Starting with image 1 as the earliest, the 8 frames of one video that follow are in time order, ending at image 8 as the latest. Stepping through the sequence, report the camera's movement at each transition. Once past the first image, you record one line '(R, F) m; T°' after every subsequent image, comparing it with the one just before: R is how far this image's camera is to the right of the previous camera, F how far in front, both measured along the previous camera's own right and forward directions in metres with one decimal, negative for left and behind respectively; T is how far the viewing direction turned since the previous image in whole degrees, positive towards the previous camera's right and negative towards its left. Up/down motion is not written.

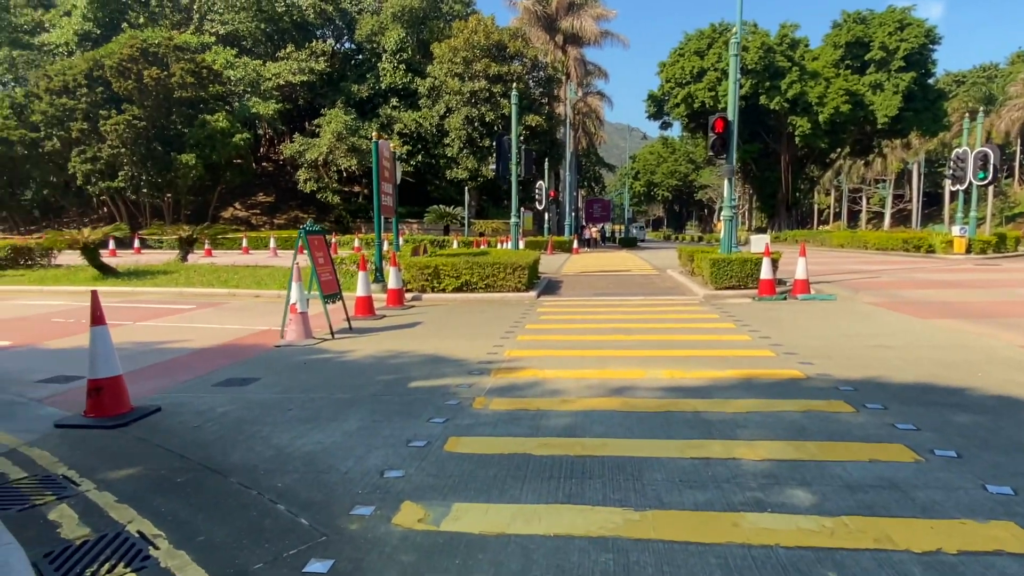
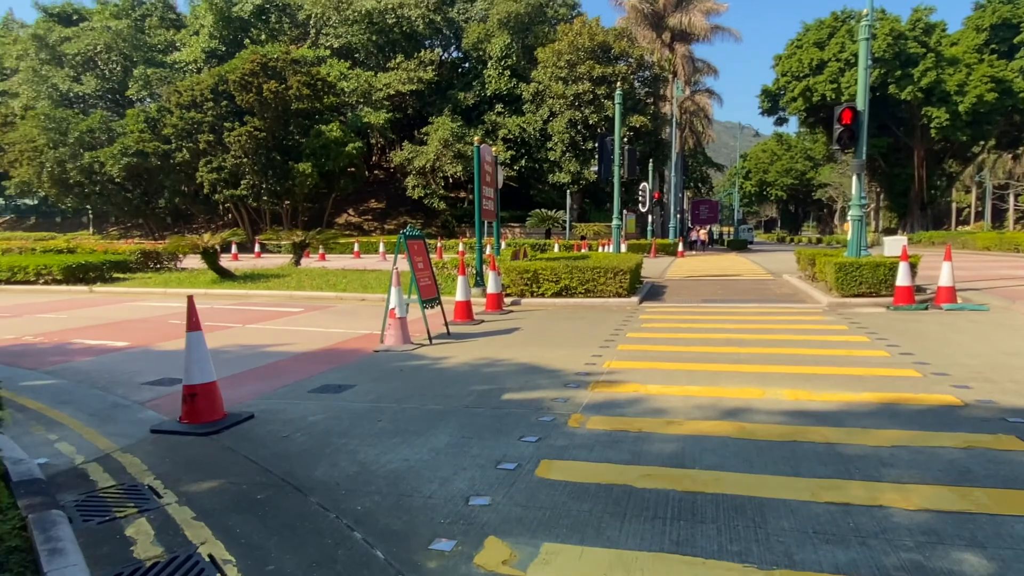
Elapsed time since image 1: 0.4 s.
(0.0, +0.5) m; -9°
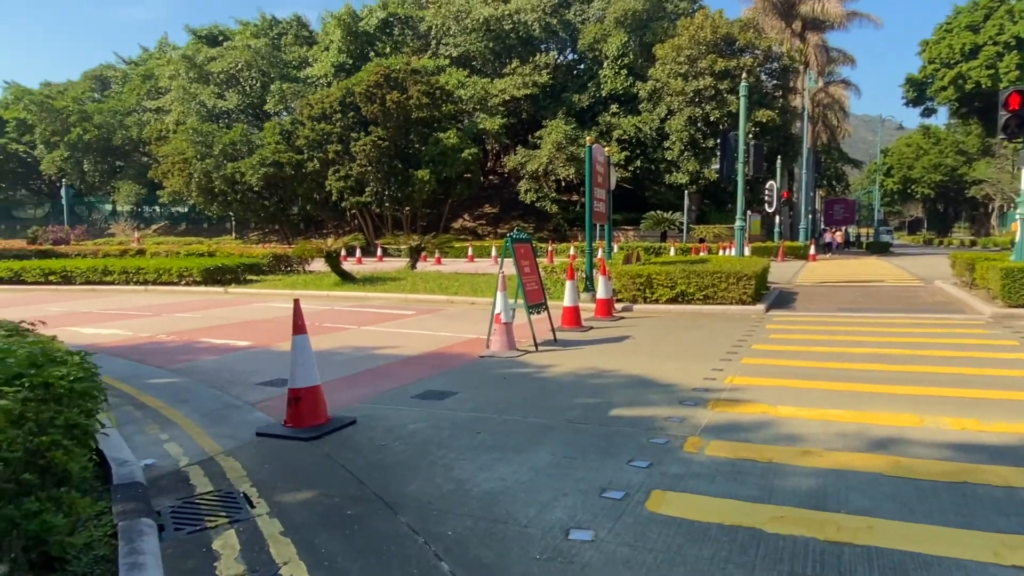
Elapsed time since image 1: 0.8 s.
(0.0, +0.4) m; -10°
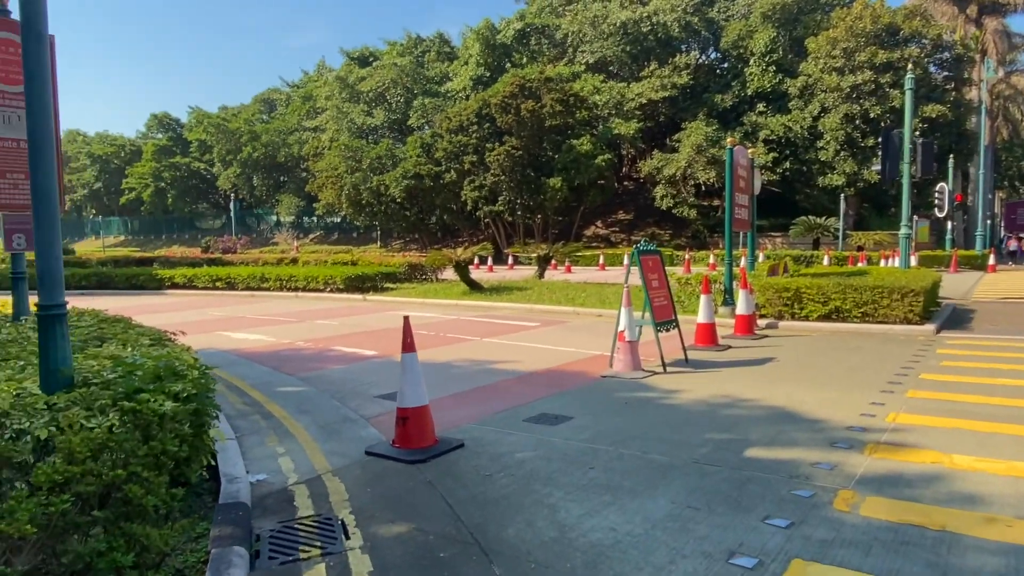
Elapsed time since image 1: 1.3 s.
(+0.1, +0.4) m; -11°
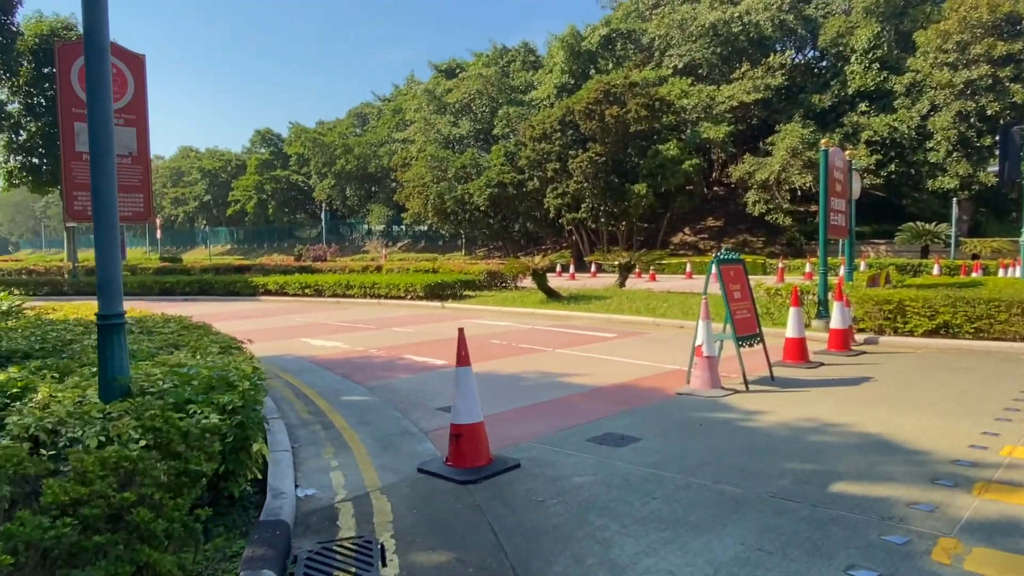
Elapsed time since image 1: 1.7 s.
(+0.2, +0.3) m; -7°
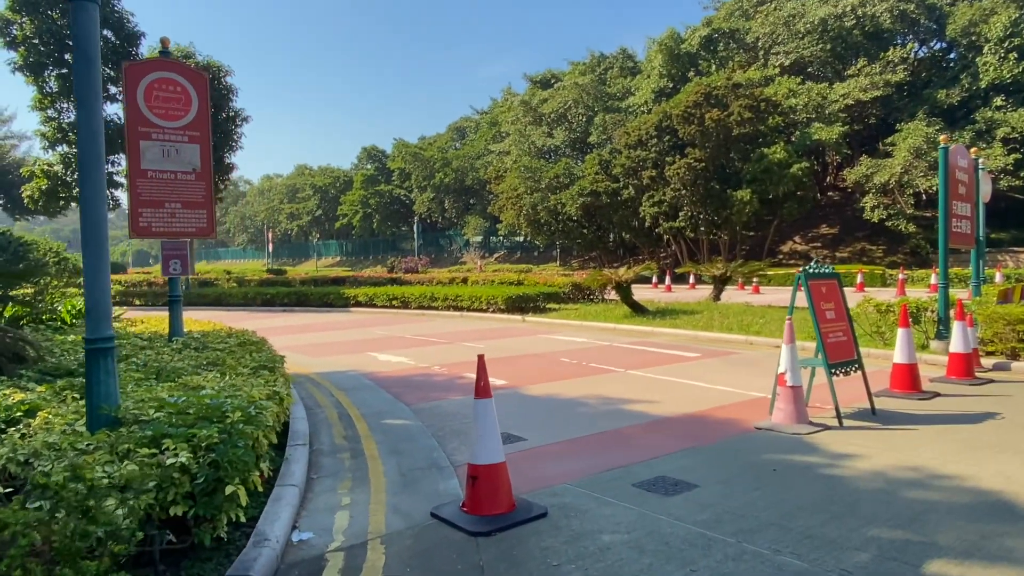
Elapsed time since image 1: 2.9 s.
(+0.5, +0.7) m; -9°
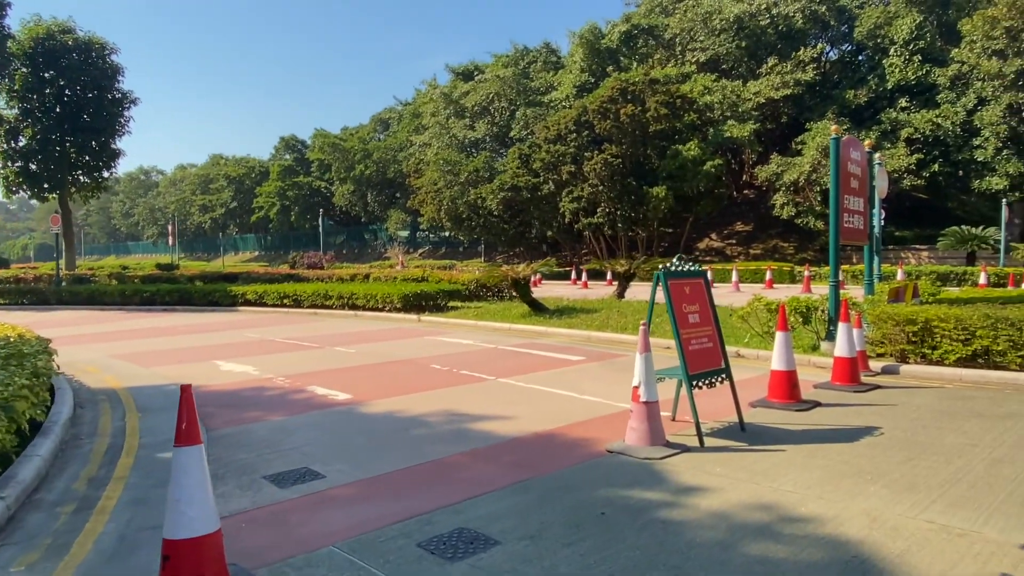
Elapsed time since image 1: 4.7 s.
(+1.1, +1.1) m; +6°
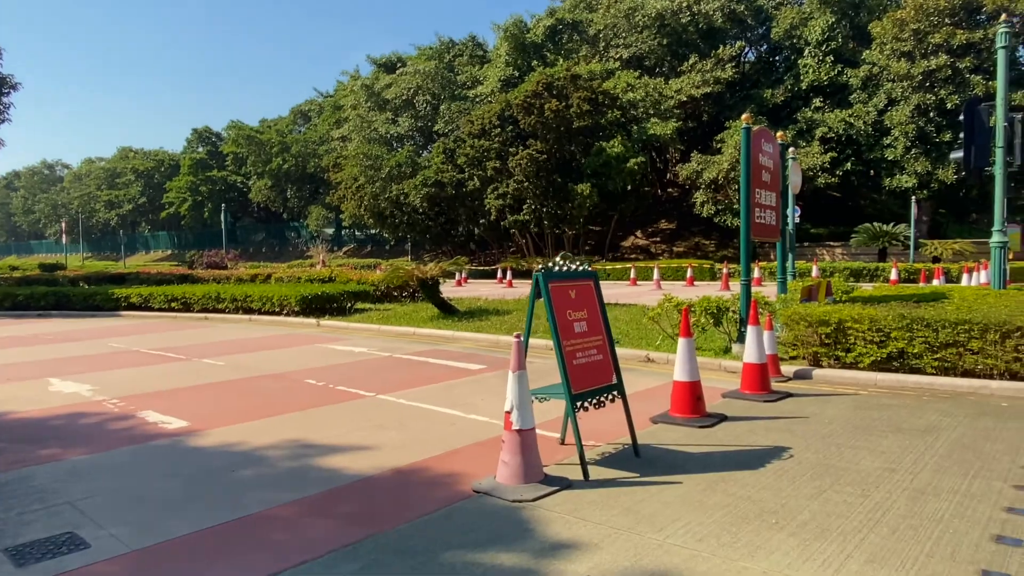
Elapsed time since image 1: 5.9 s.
(+0.7, +1.0) m; +6°
